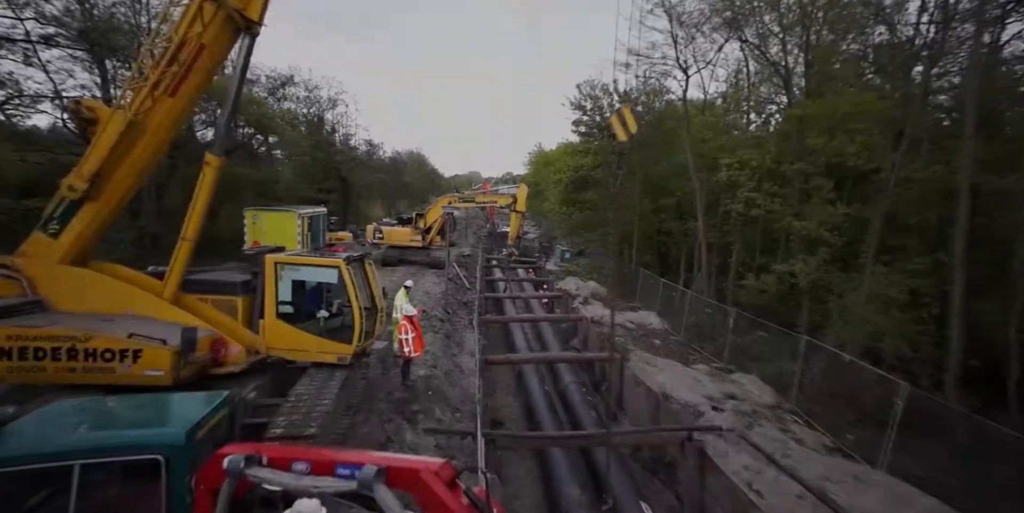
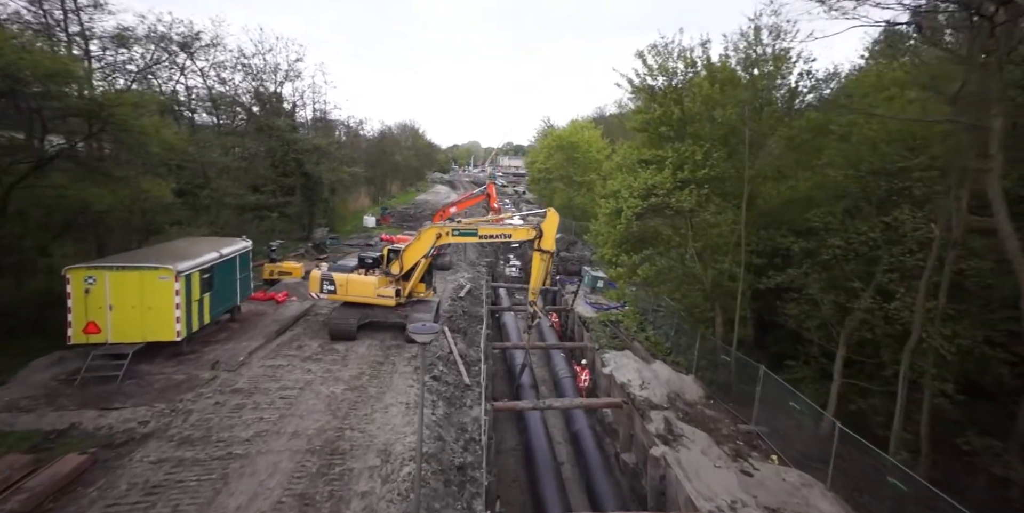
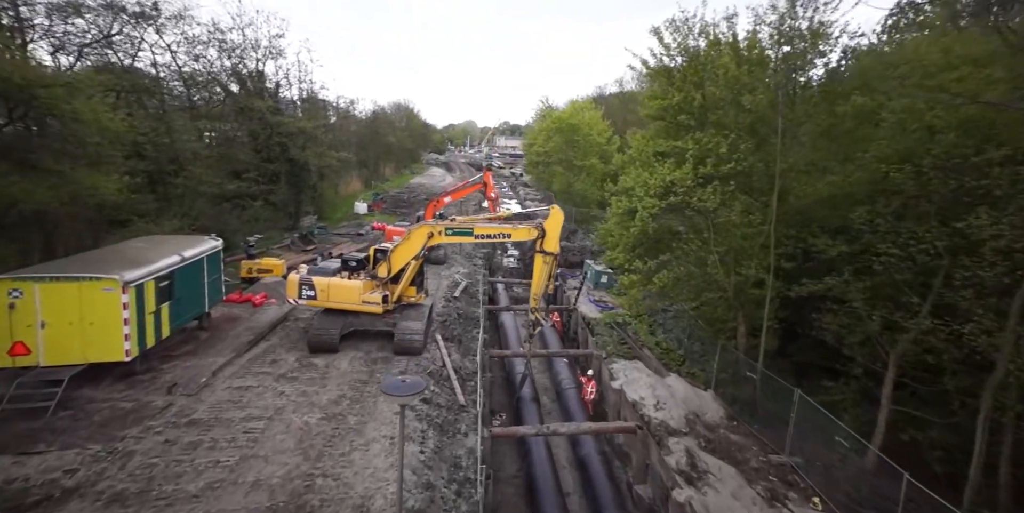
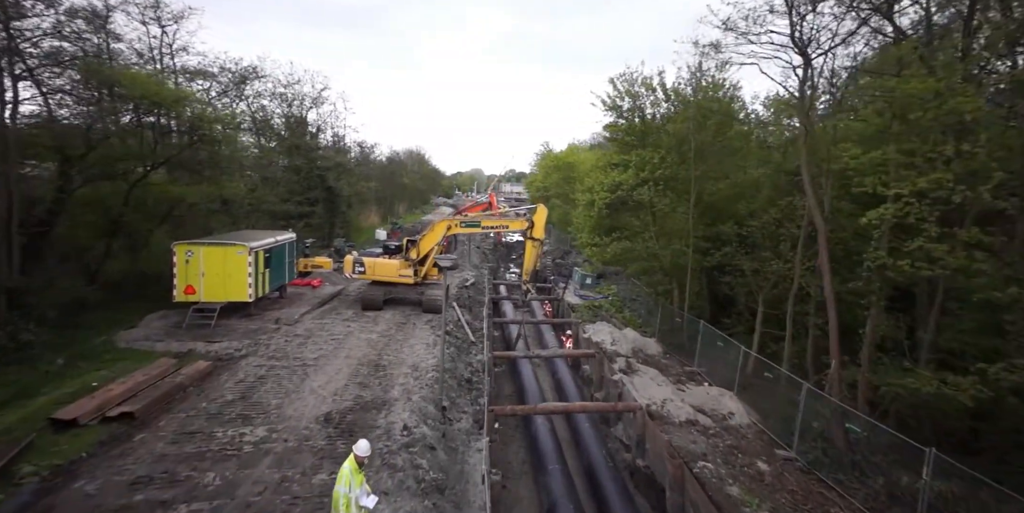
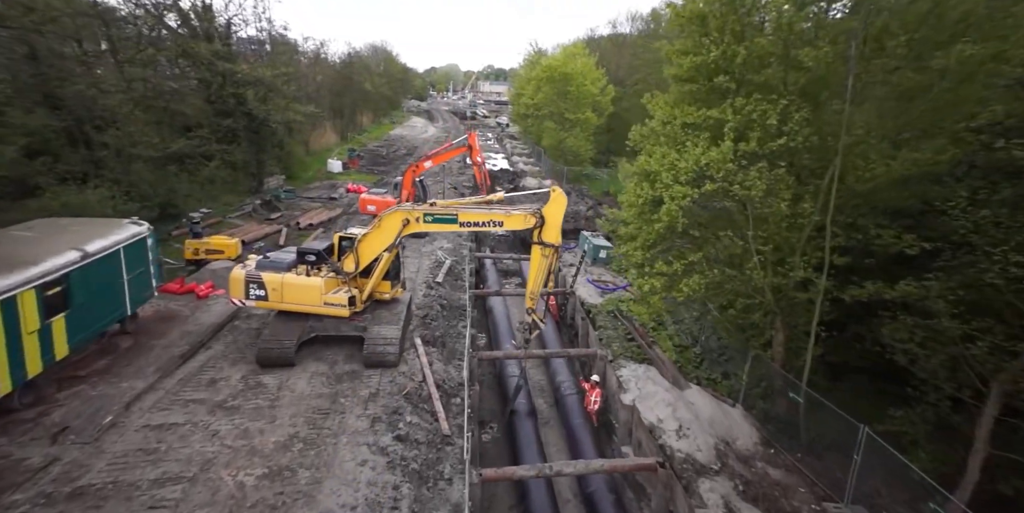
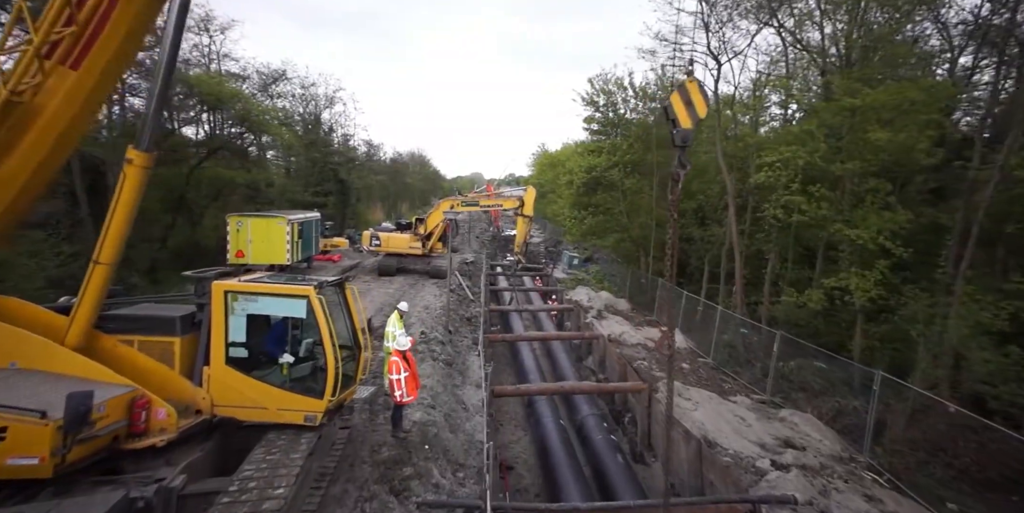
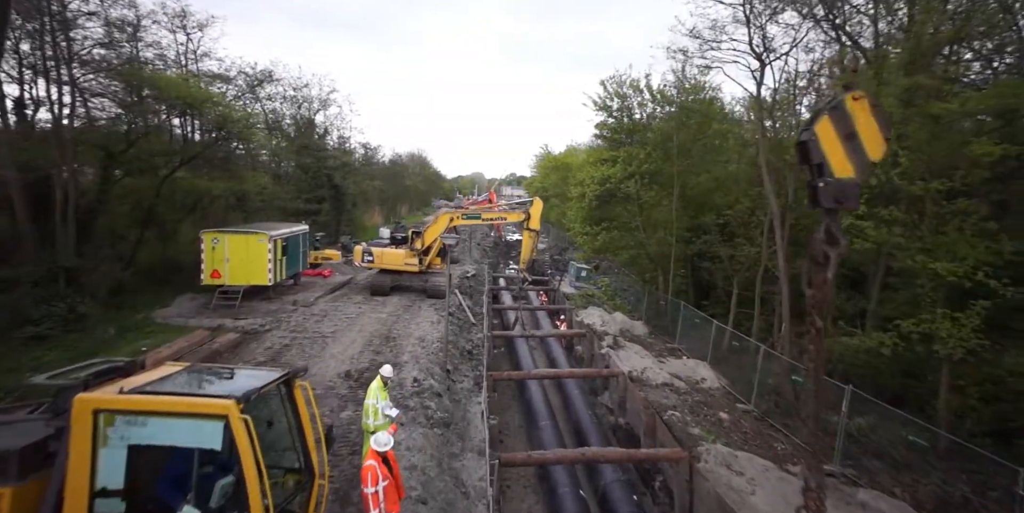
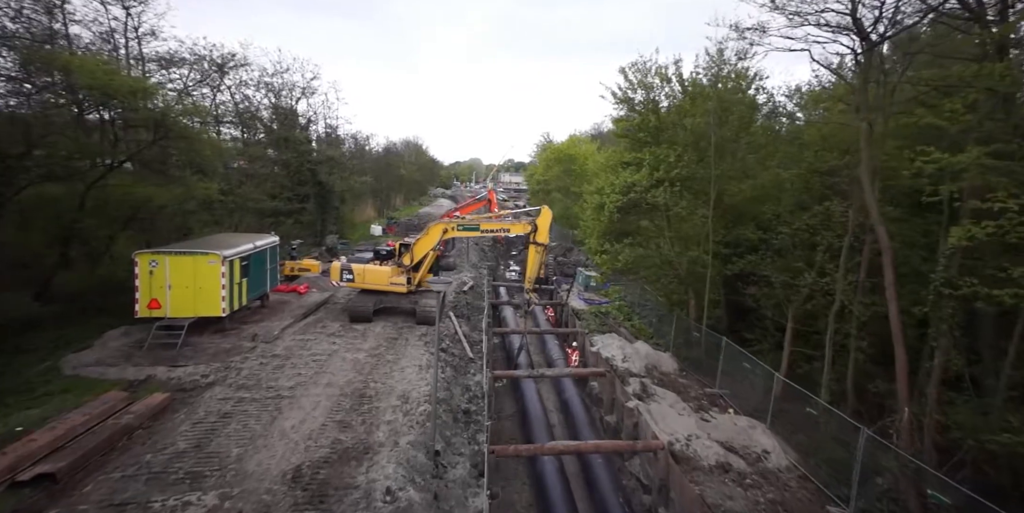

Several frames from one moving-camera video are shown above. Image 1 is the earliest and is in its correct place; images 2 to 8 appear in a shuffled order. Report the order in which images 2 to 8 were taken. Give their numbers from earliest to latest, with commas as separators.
6, 7, 4, 8, 2, 3, 5
